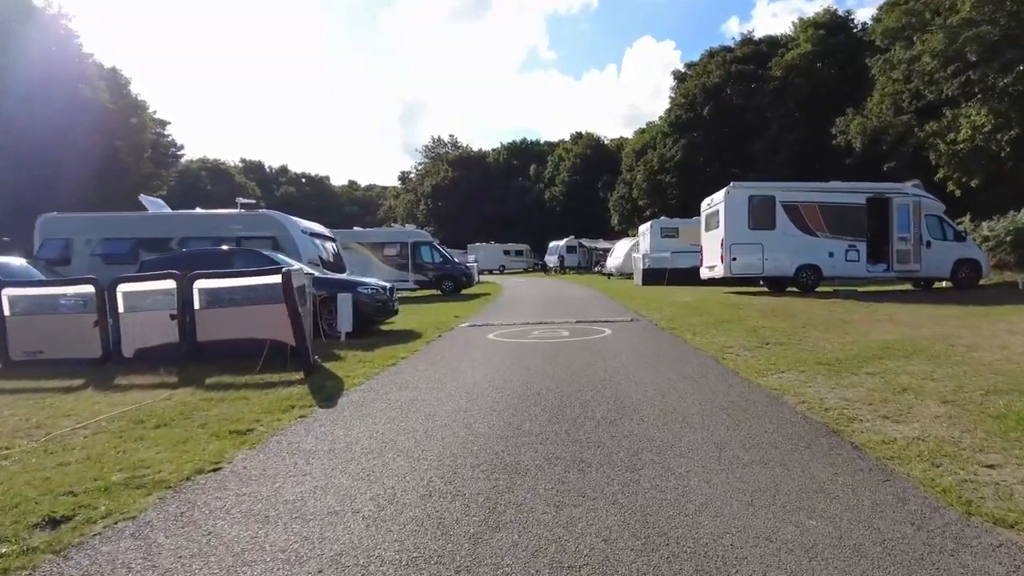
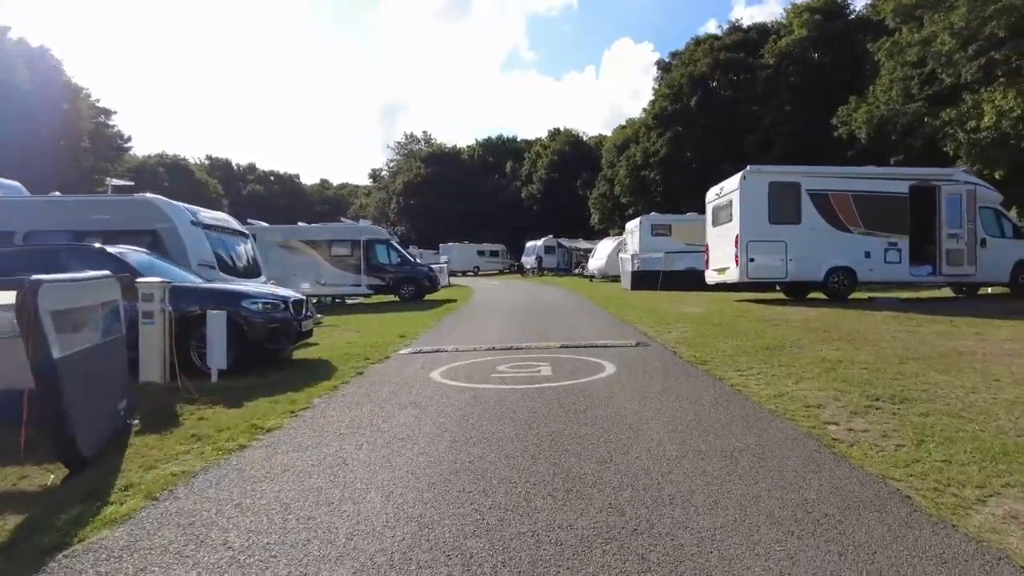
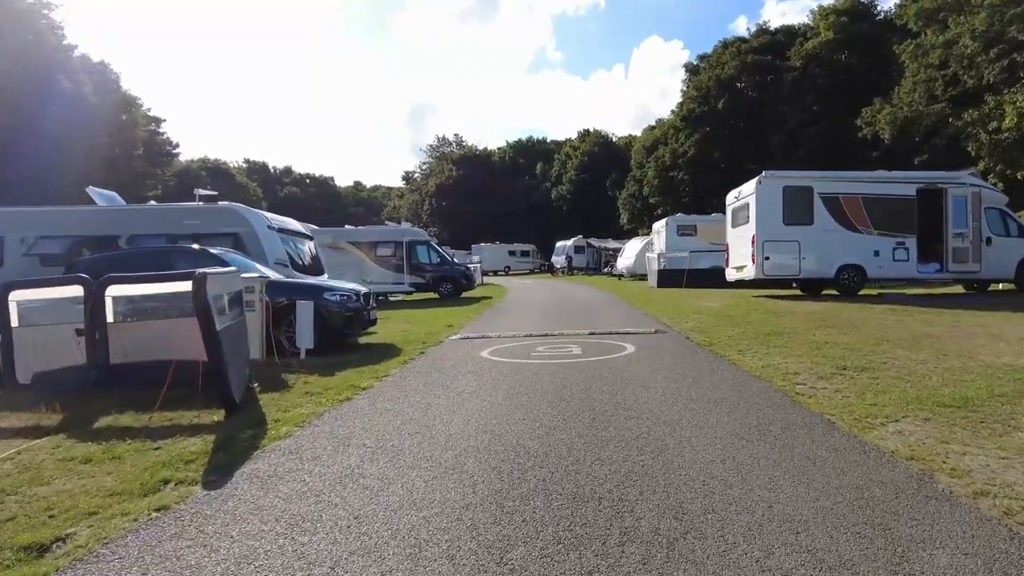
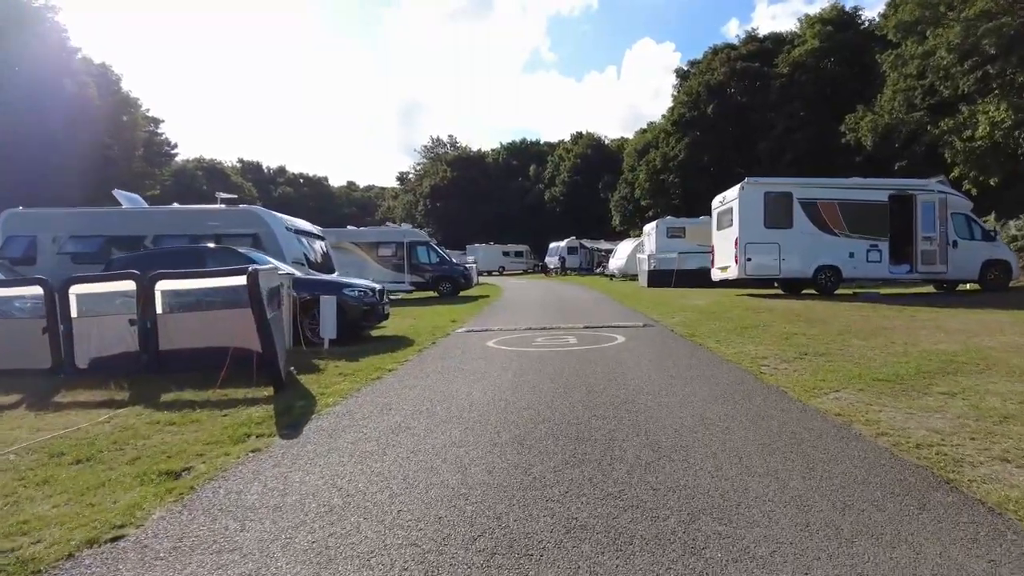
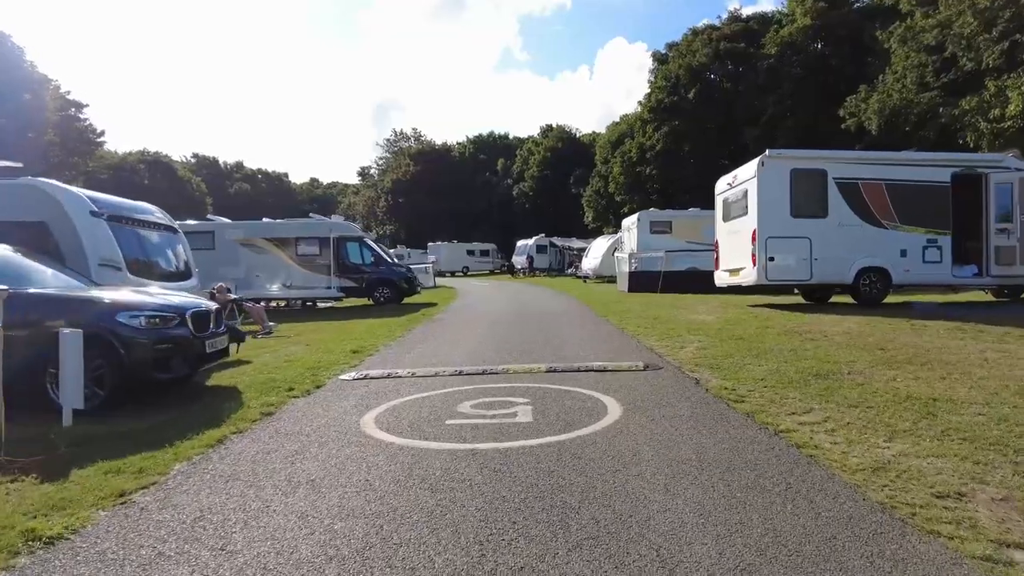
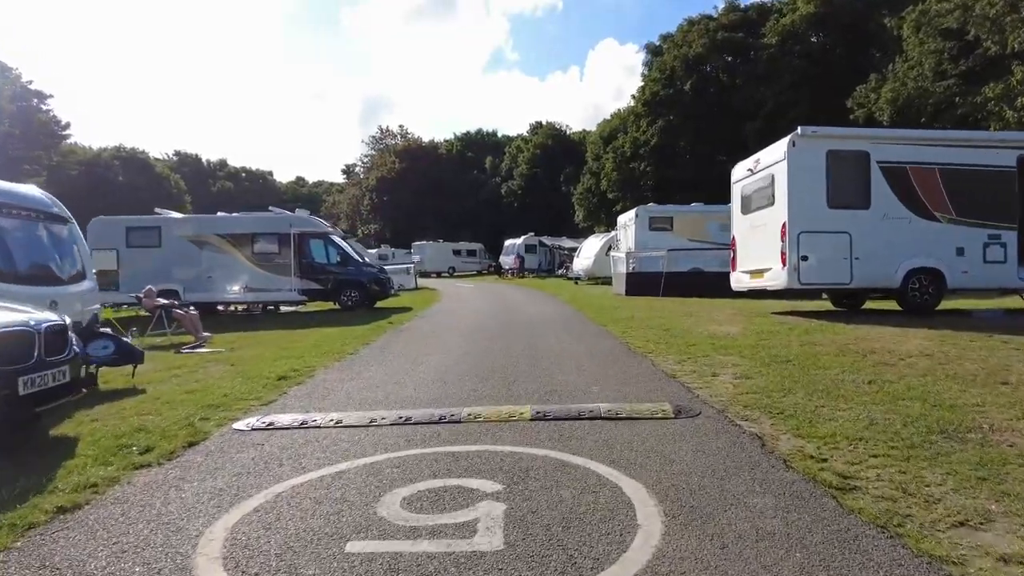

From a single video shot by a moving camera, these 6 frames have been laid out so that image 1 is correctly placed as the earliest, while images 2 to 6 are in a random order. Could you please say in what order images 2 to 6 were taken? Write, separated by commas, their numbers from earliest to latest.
4, 3, 2, 5, 6
